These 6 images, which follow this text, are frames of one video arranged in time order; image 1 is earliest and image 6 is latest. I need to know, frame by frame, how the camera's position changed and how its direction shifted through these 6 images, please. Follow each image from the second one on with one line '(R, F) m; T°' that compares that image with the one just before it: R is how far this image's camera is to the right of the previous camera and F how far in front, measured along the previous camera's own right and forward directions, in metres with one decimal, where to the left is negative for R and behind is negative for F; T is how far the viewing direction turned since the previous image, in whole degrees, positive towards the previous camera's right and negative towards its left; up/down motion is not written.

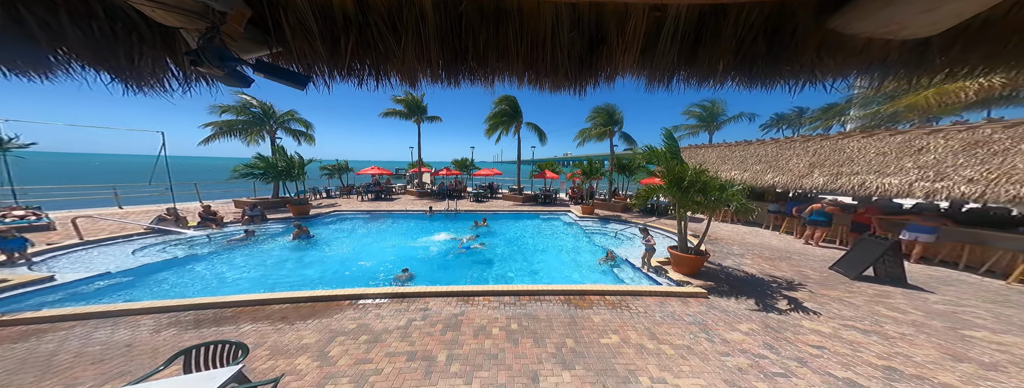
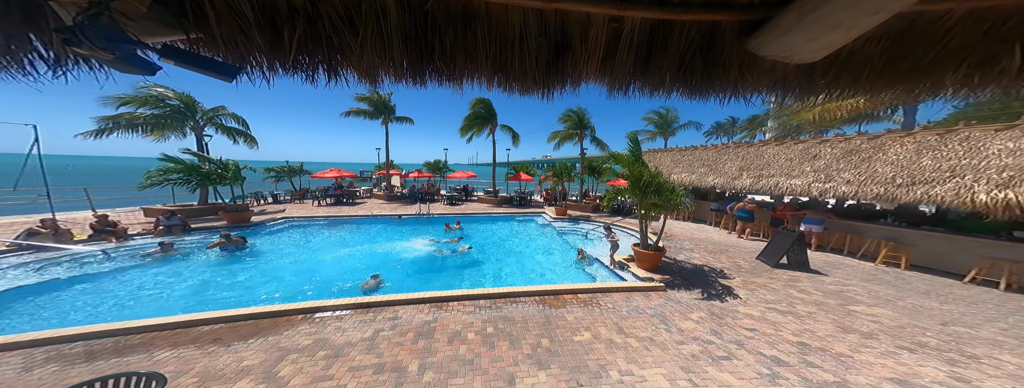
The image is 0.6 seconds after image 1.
(-0.5, -0.2) m; +7°
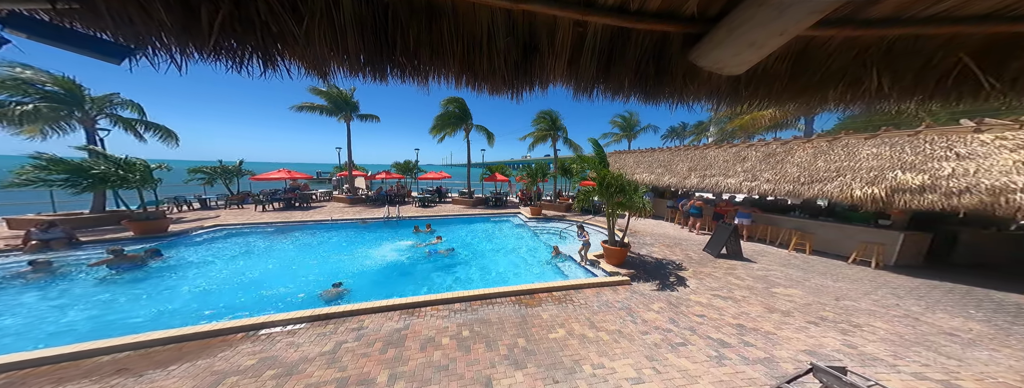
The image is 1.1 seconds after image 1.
(-0.4, +0.2) m; +6°
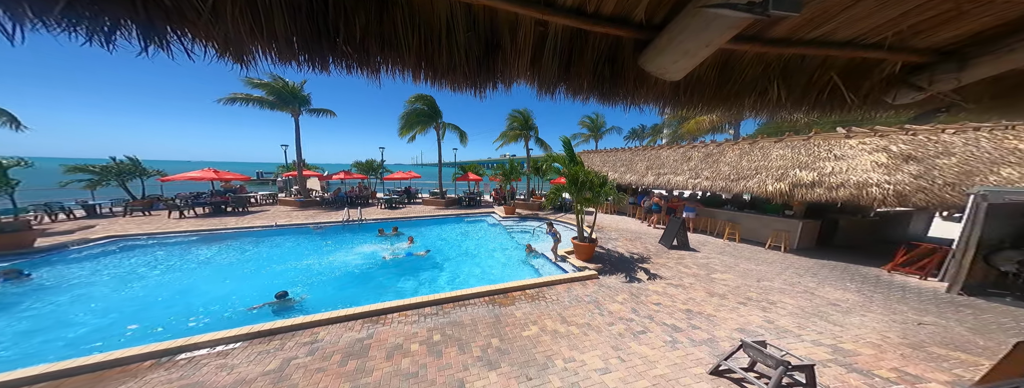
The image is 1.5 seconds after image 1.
(-0.2, +0.4) m; +7°
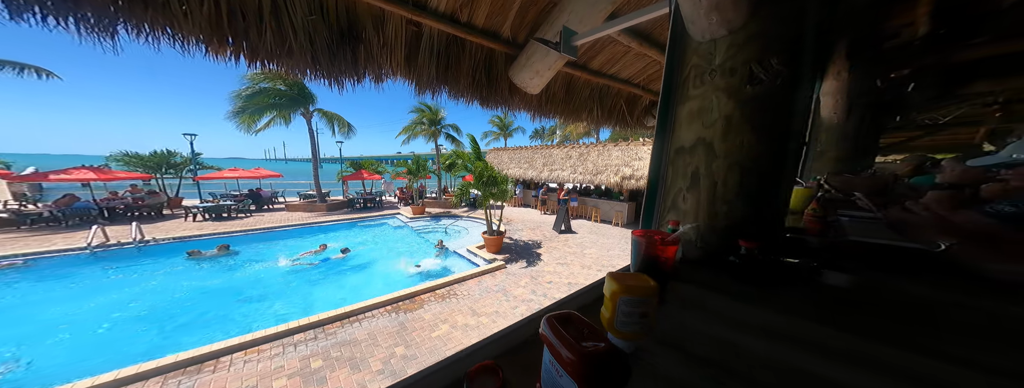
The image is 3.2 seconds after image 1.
(+0.5, -0.2) m; +21°
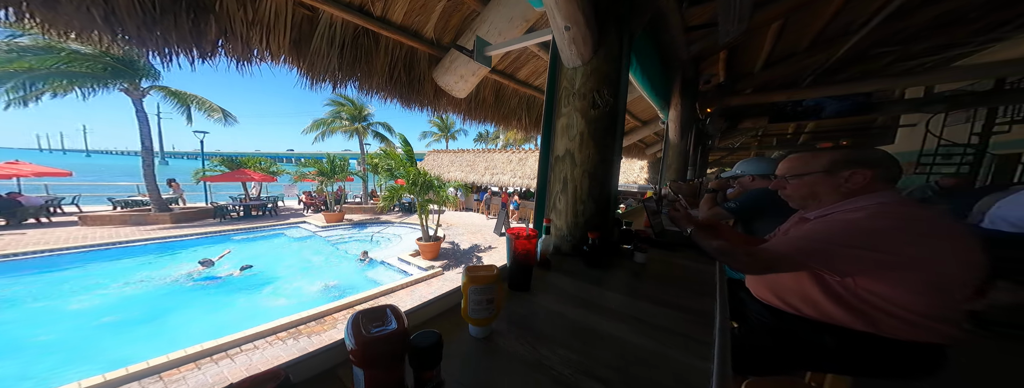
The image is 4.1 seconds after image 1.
(+0.2, 0.0) m; +14°
